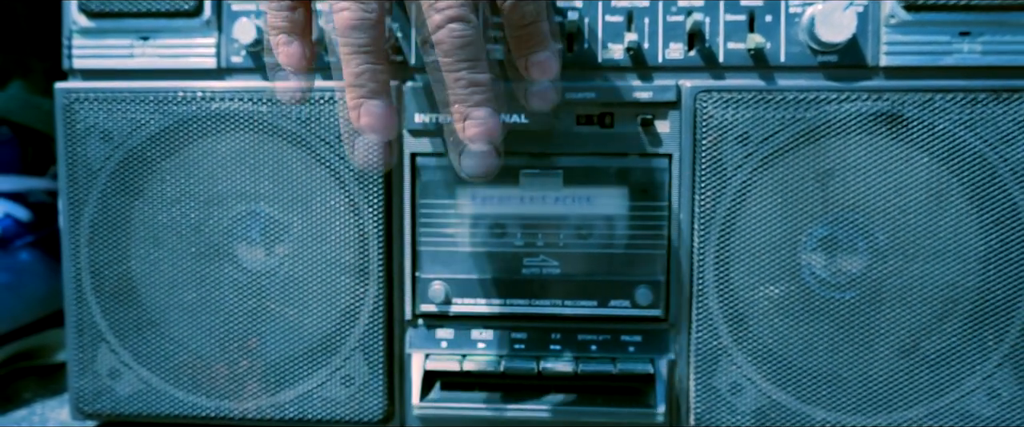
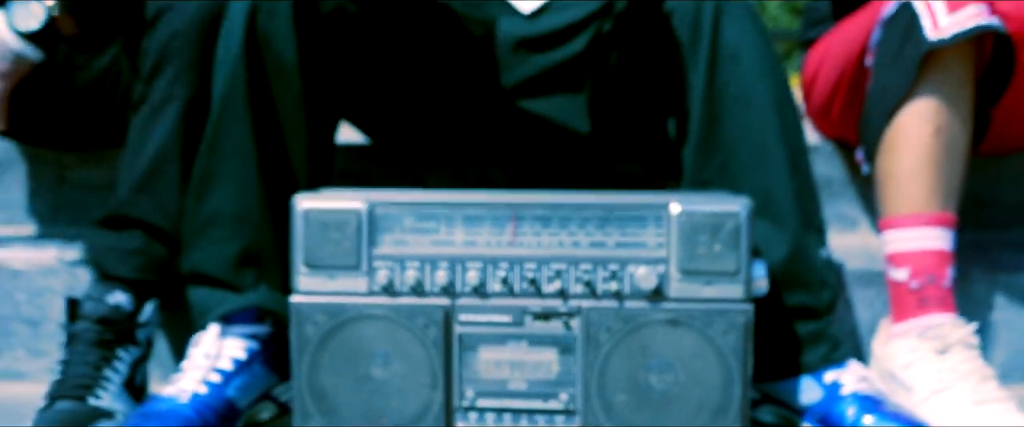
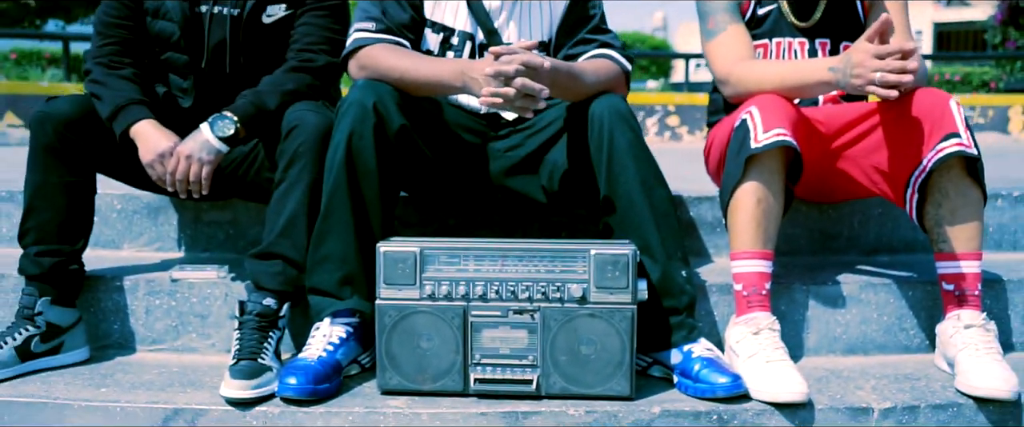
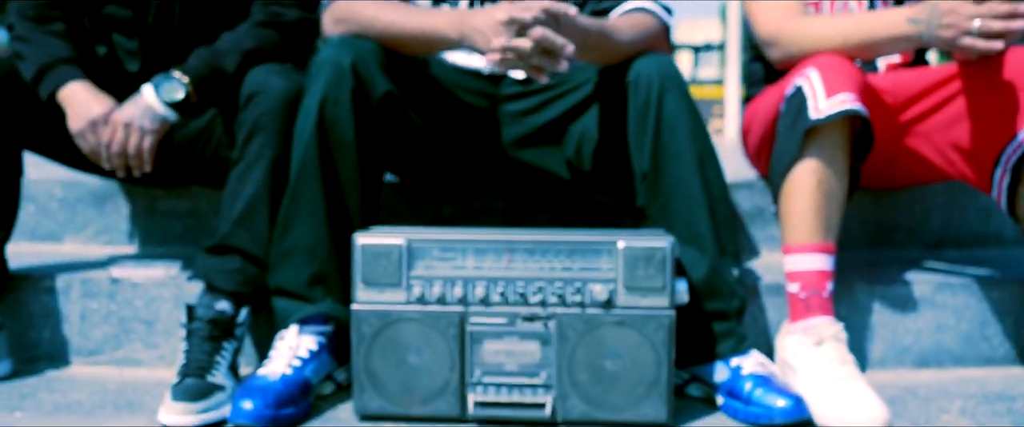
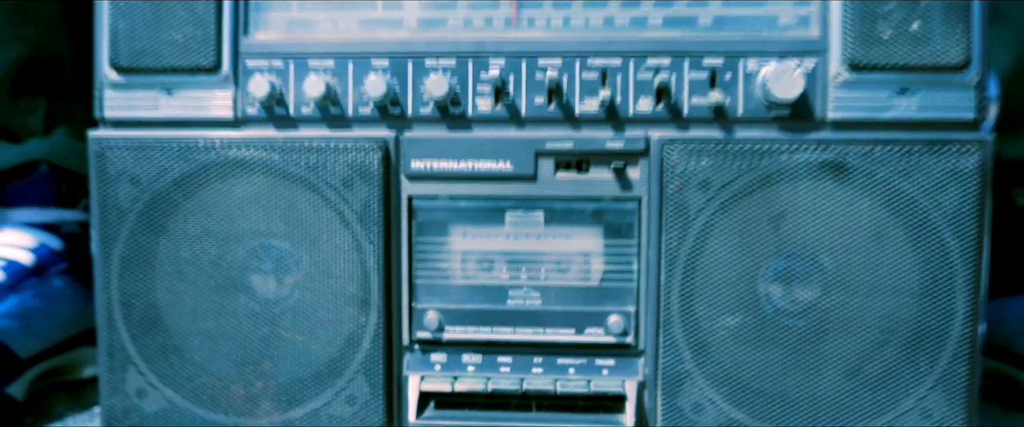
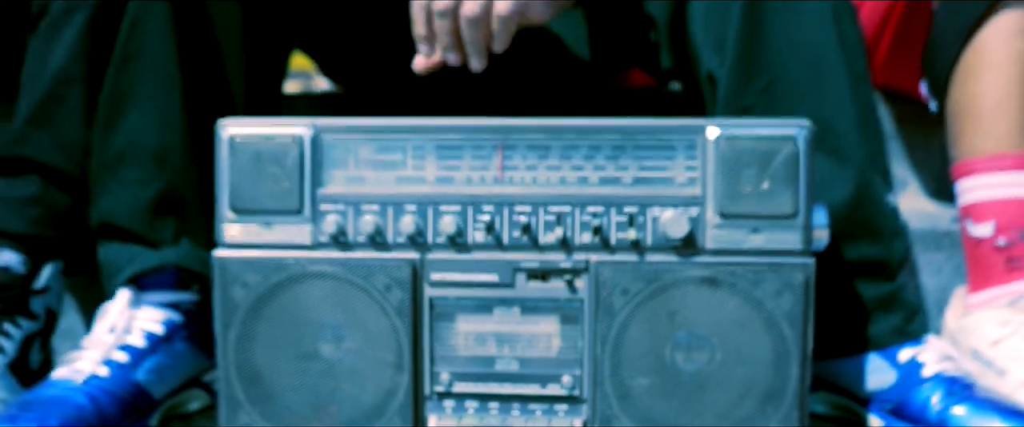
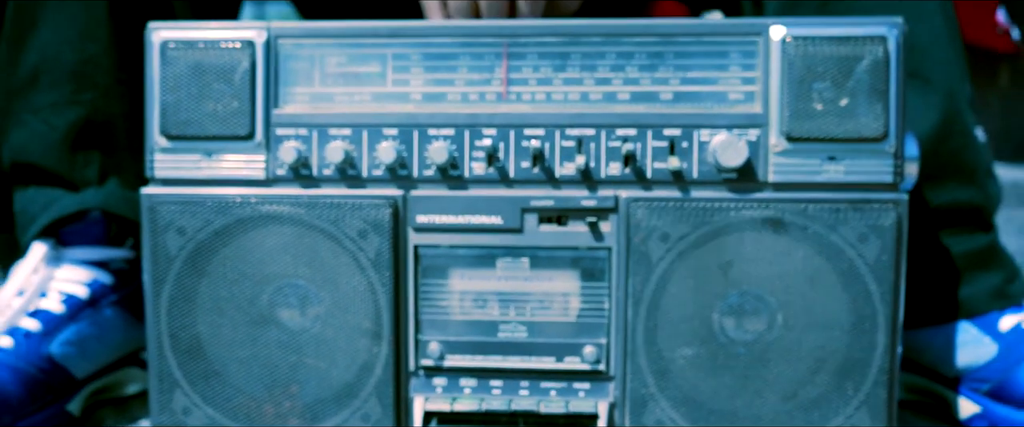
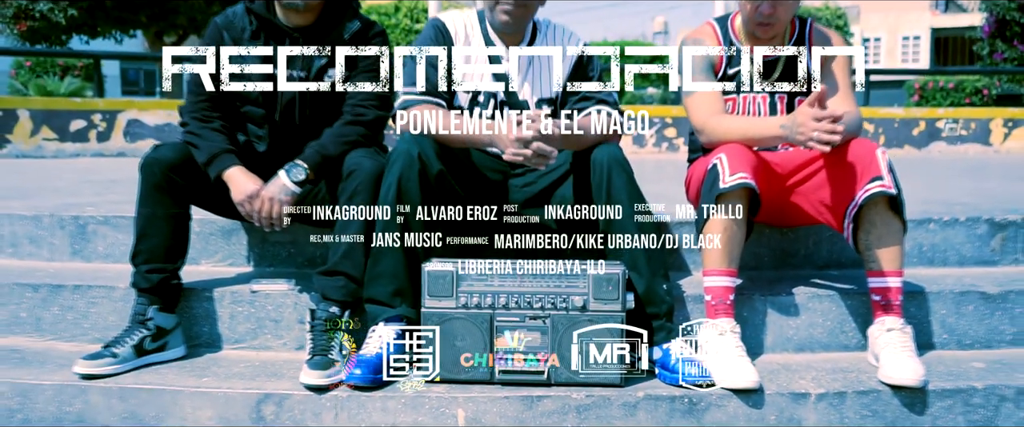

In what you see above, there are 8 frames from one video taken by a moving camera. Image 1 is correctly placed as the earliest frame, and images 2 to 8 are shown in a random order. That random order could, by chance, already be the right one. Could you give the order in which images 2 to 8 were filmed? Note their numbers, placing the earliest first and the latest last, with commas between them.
5, 7, 6, 2, 4, 3, 8
